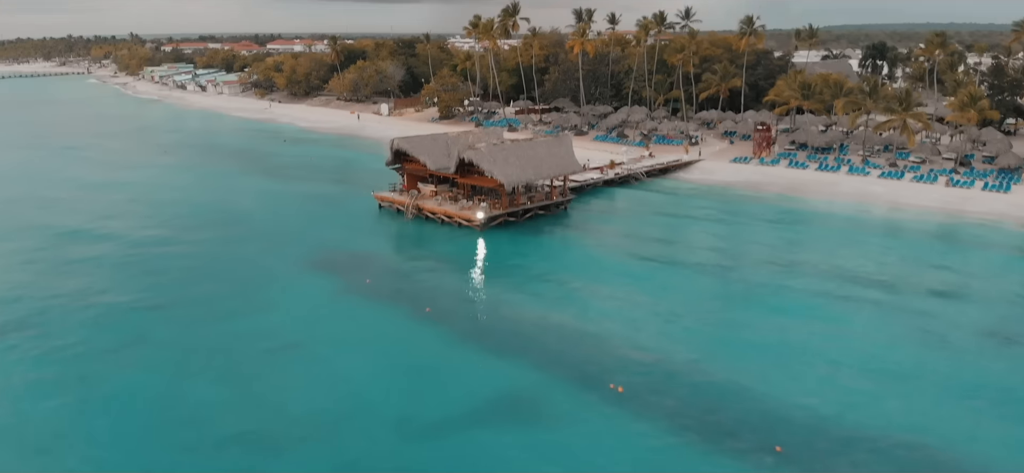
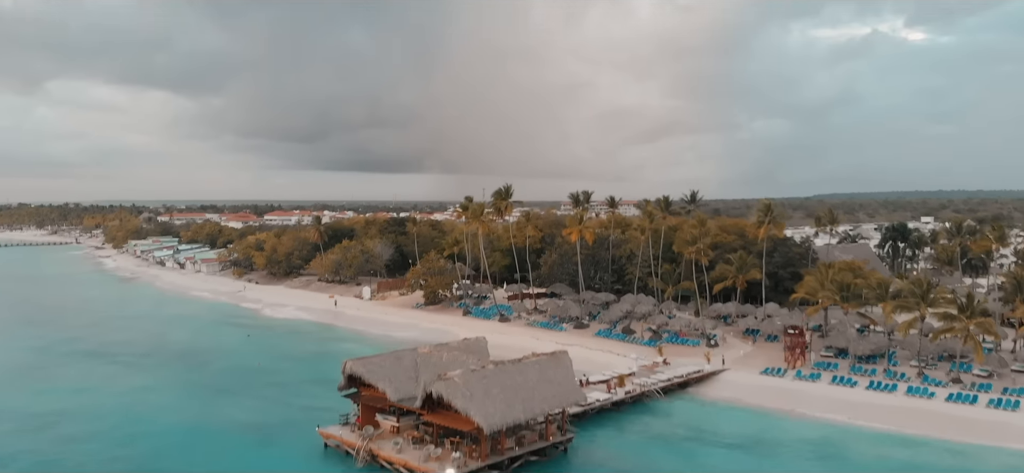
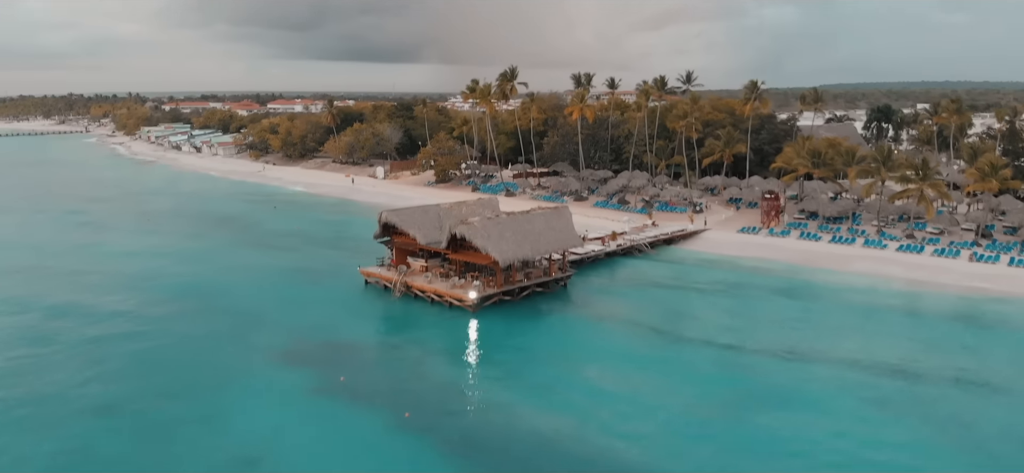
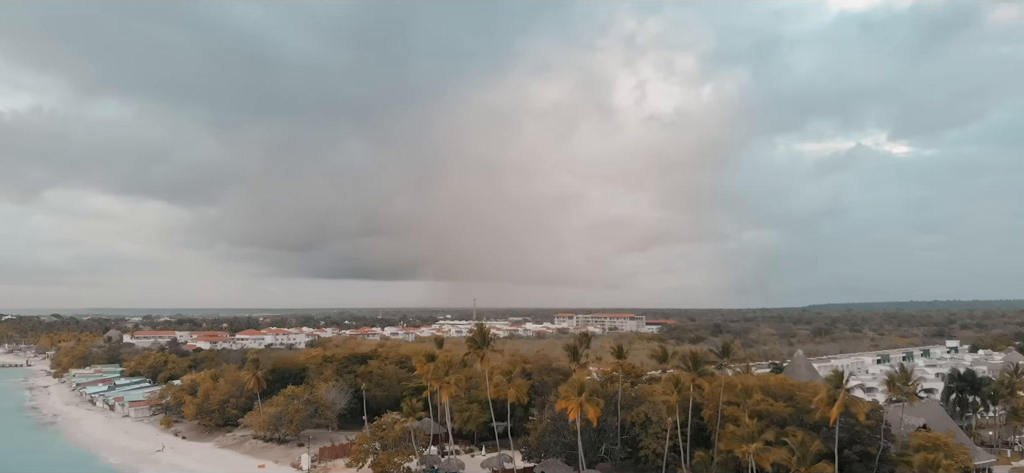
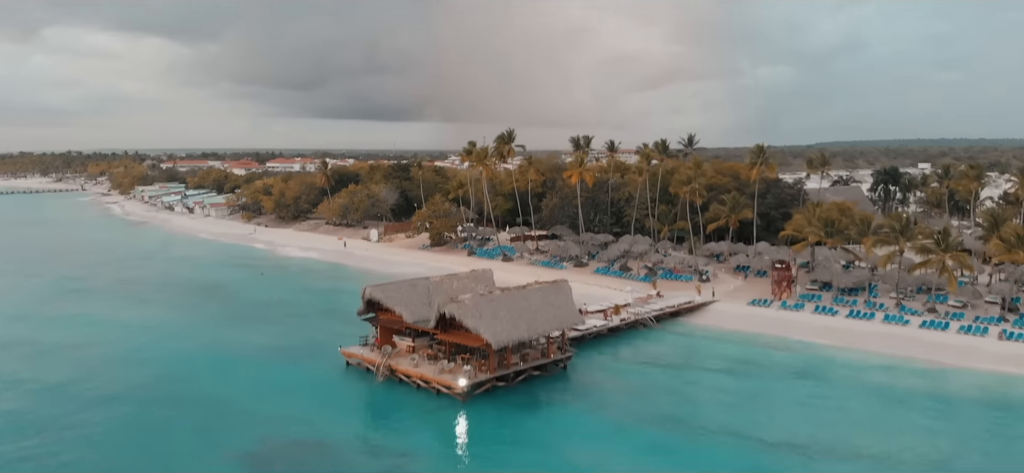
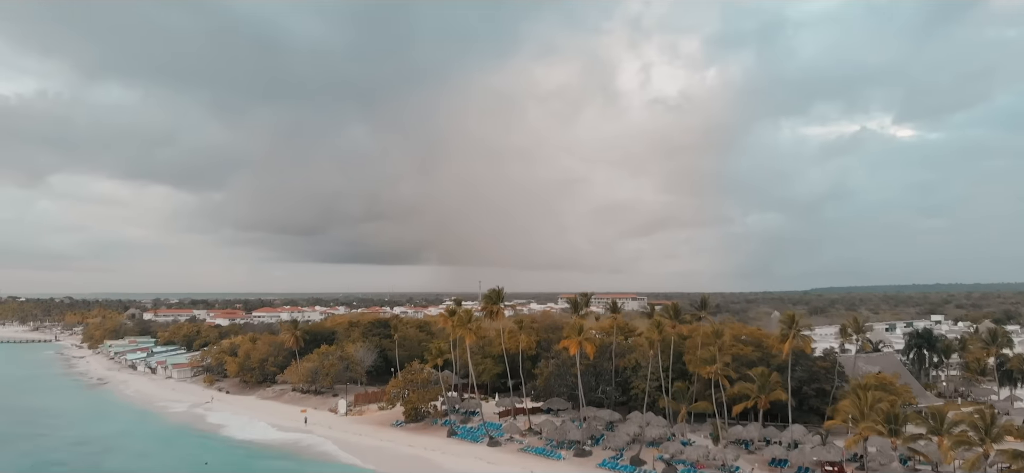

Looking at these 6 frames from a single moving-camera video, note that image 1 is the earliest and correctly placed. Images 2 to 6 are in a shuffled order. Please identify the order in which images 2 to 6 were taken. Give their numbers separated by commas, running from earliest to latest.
3, 5, 2, 6, 4
